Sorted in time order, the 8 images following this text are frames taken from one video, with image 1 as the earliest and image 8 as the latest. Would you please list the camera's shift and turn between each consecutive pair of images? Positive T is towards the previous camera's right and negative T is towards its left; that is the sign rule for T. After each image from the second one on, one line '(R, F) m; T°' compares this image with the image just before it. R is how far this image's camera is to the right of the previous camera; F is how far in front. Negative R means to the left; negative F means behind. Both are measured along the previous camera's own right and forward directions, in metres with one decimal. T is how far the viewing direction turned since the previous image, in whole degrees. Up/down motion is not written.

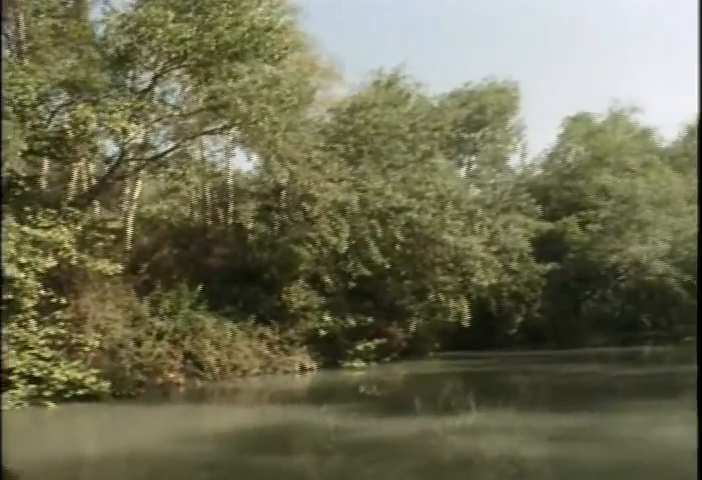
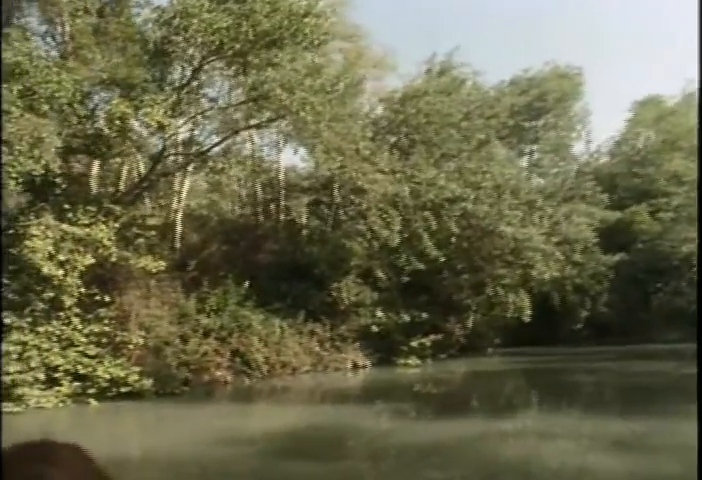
(-0.1, +0.3) m; -2°
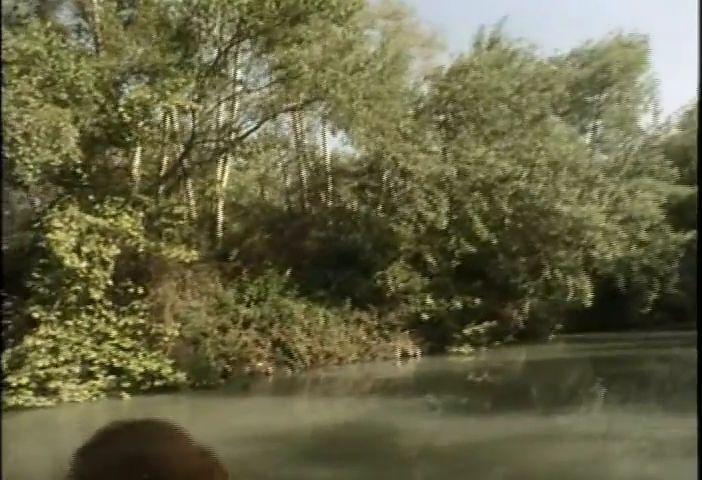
(-0.2, +0.4) m; -1°
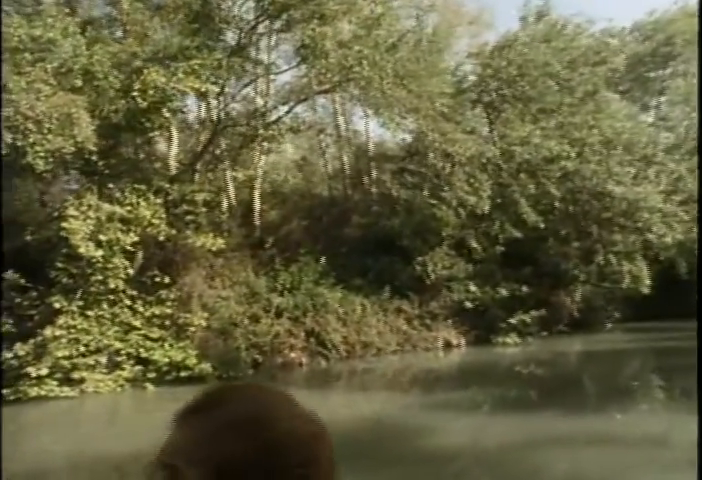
(-0.2, +0.3) m; -1°
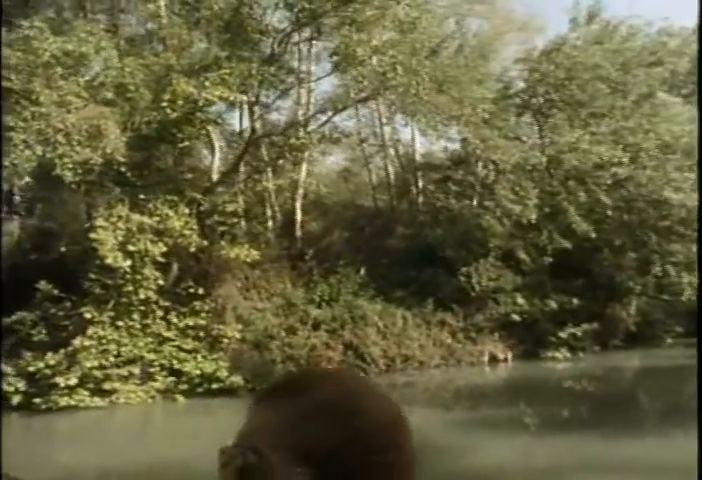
(-0.1, +0.3) m; -2°
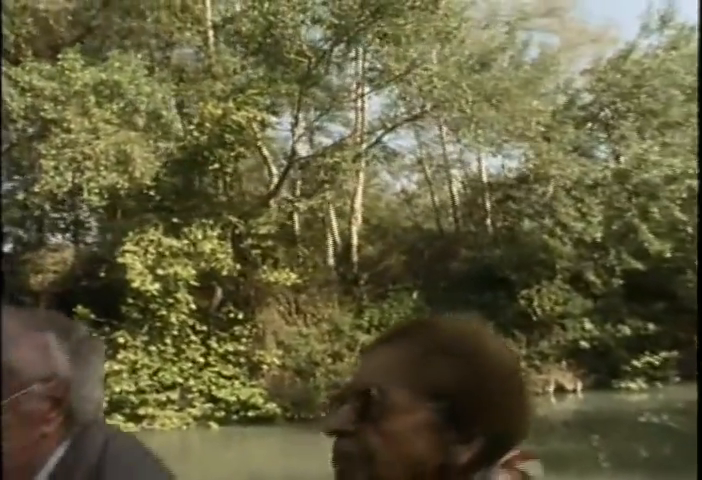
(-0.2, +0.5) m; -2°
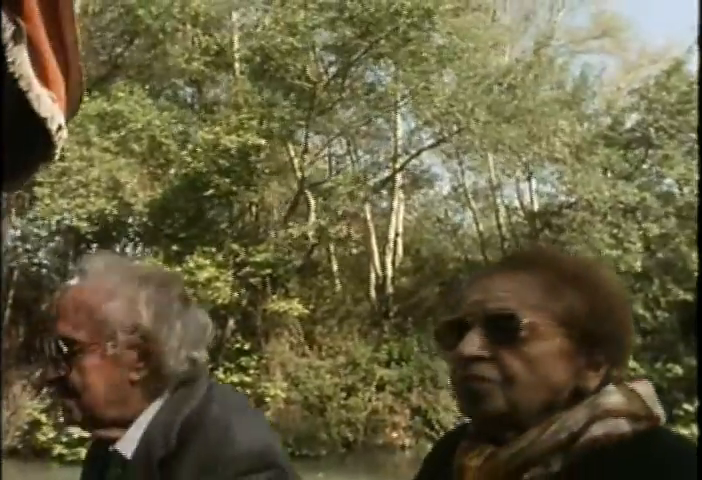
(-0.2, +0.6) m; 0°
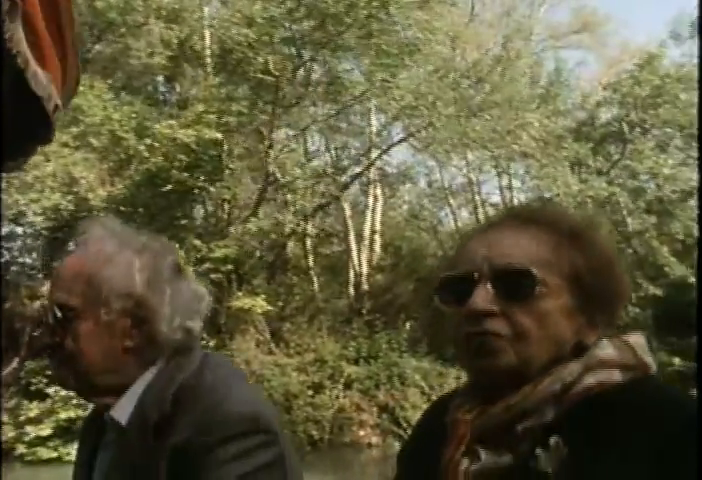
(-0.1, +0.1) m; +2°
